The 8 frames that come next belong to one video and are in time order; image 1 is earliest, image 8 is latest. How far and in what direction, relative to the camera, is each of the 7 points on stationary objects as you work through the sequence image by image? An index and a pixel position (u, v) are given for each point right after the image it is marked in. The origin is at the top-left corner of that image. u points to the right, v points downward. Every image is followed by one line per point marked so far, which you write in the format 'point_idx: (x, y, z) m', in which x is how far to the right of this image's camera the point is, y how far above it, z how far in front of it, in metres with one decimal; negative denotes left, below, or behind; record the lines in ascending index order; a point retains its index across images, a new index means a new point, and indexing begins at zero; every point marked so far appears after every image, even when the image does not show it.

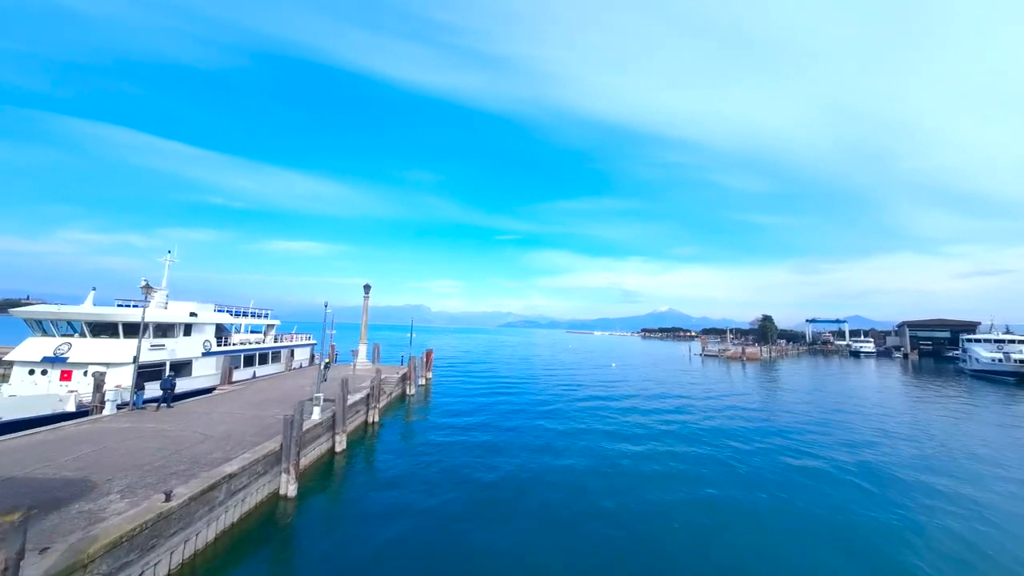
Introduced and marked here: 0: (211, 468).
0: (-7.9, -4.7, +8.6) m
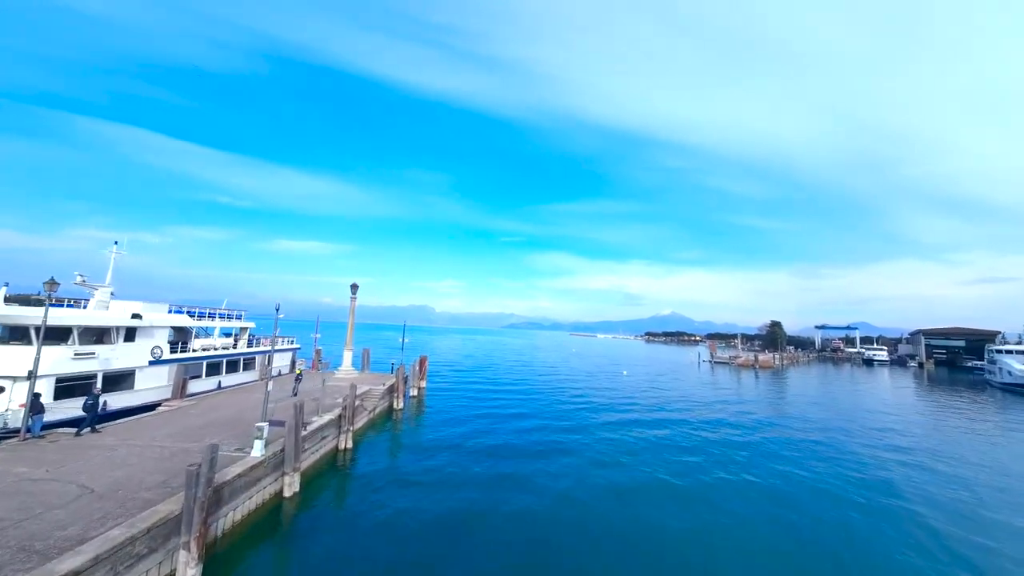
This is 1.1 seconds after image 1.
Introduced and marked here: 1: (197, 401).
0: (-8.0, -4.7, +5.6) m
1: (-16.5, -6.0, +17.5) m
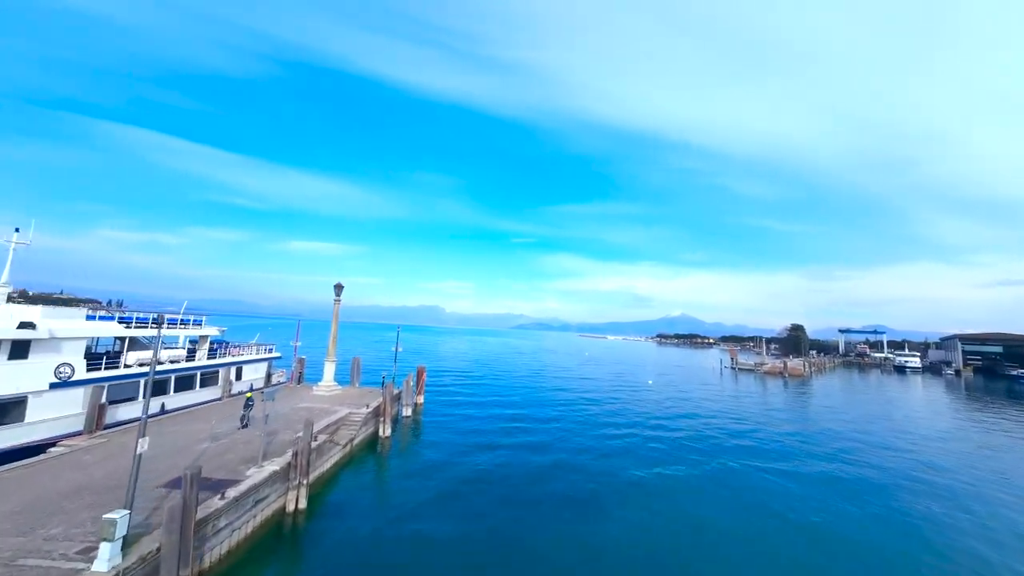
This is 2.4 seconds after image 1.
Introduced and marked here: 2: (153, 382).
0: (-7.8, -4.7, +1.3) m
1: (-16.0, -6.0, +13.4) m
2: (-18.5, -4.8, +17.1) m
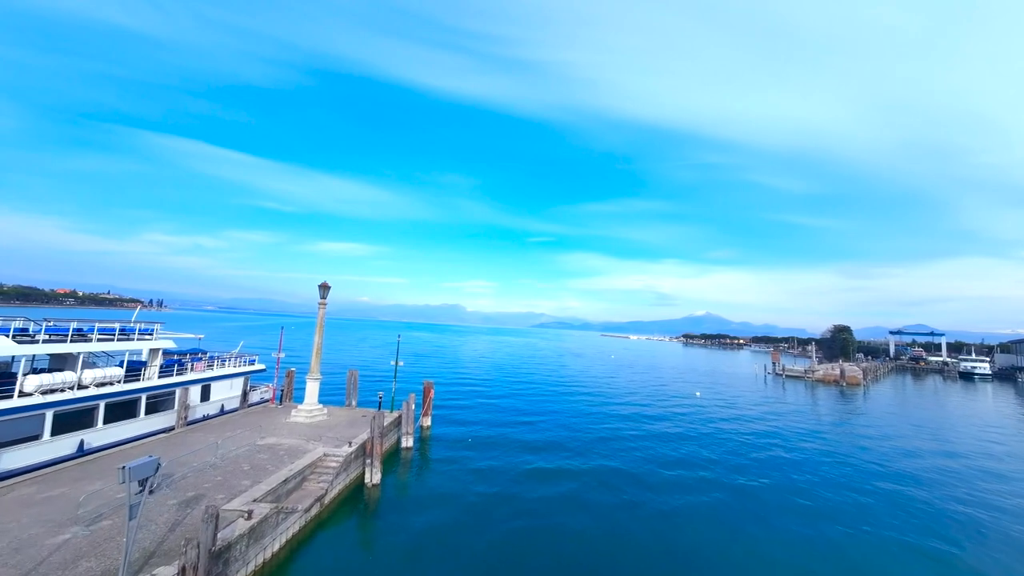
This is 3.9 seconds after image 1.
0: (-7.7, -4.8, -3.4) m
1: (-15.2, -6.0, +9.2) m
2: (-17.4, -4.9, +13.1) m
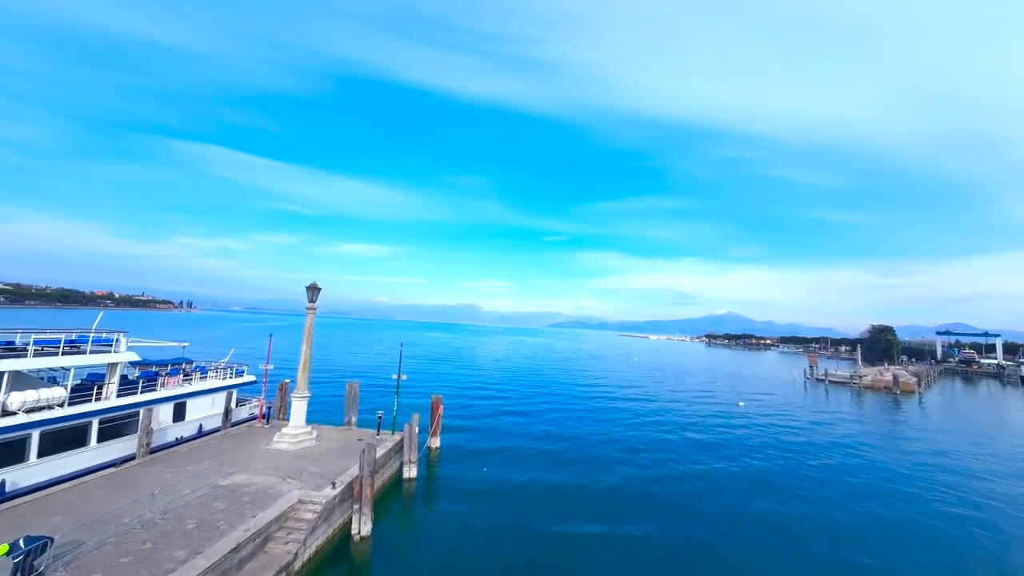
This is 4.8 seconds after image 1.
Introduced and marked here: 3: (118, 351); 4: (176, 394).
0: (-7.7, -4.9, -6.4) m
1: (-14.6, -6.2, +6.6) m
2: (-16.6, -5.0, +10.5) m
3: (-17.5, -2.7, +15.0) m
4: (-16.1, -5.0, +16.1) m
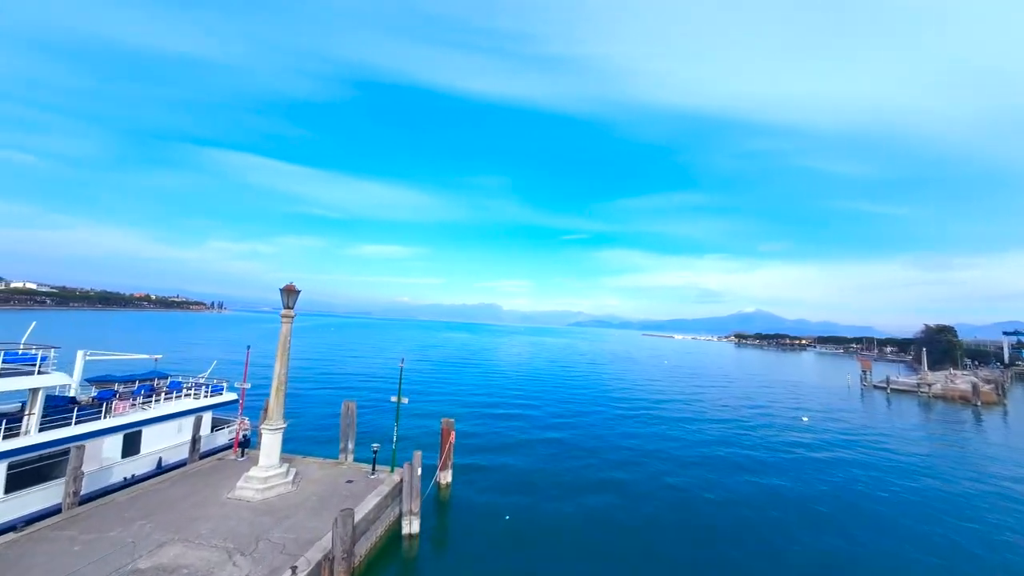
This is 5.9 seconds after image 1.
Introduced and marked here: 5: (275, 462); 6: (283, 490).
0: (-8.0, -5.0, -9.9) m
1: (-14.0, -6.3, +3.4) m
2: (-15.8, -5.2, +7.5) m
3: (-16.4, -2.9, +12.0) m
4: (-15.0, -5.2, +13.0) m
5: (-9.1, -6.7, +12.8) m
6: (-8.3, -7.3, +12.4) m
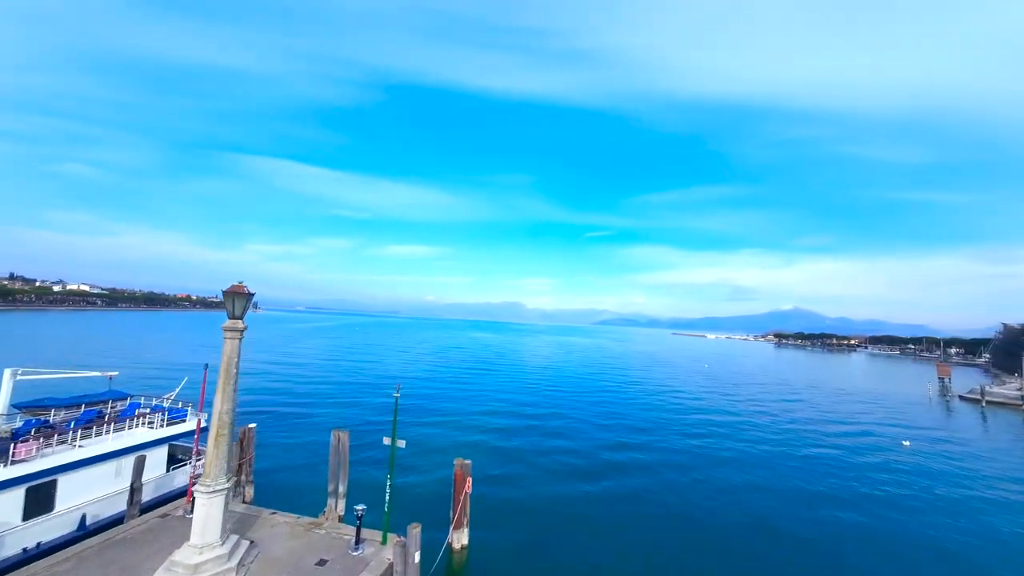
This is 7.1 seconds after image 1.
0: (-8.5, -5.1, -13.8) m
1: (-13.6, -6.4, 0.0) m
2: (-15.1, -5.3, +4.2) m
3: (-15.4, -3.0, +8.8) m
4: (-13.9, -5.3, +9.6) m
5: (-8.0, -6.8, +9.0) m
6: (-7.3, -7.4, +8.5) m
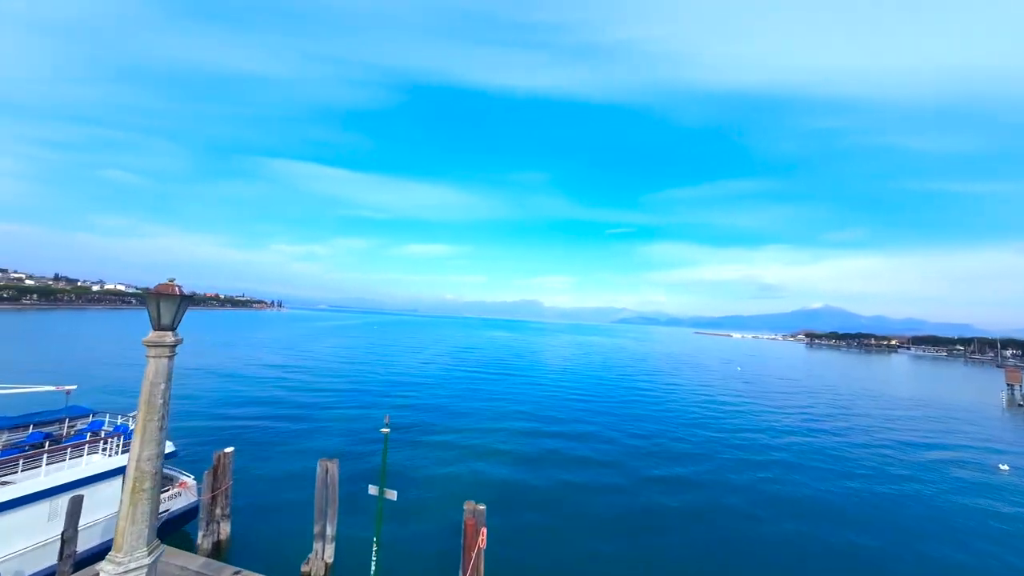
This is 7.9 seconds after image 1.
0: (-9.1, -5.2, -16.2) m
1: (-13.4, -6.5, -2.2) m
2: (-14.7, -5.3, +2.0) m
3: (-14.8, -3.0, +6.6) m
4: (-13.2, -5.3, +7.4) m
5: (-7.3, -6.7, +6.5) m
6: (-6.7, -7.4, +6.0) m
